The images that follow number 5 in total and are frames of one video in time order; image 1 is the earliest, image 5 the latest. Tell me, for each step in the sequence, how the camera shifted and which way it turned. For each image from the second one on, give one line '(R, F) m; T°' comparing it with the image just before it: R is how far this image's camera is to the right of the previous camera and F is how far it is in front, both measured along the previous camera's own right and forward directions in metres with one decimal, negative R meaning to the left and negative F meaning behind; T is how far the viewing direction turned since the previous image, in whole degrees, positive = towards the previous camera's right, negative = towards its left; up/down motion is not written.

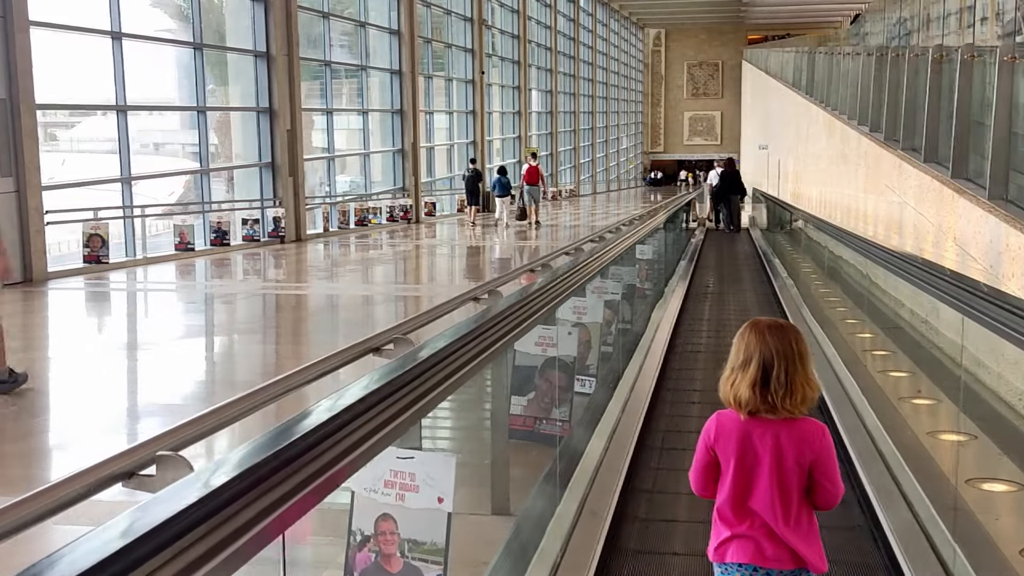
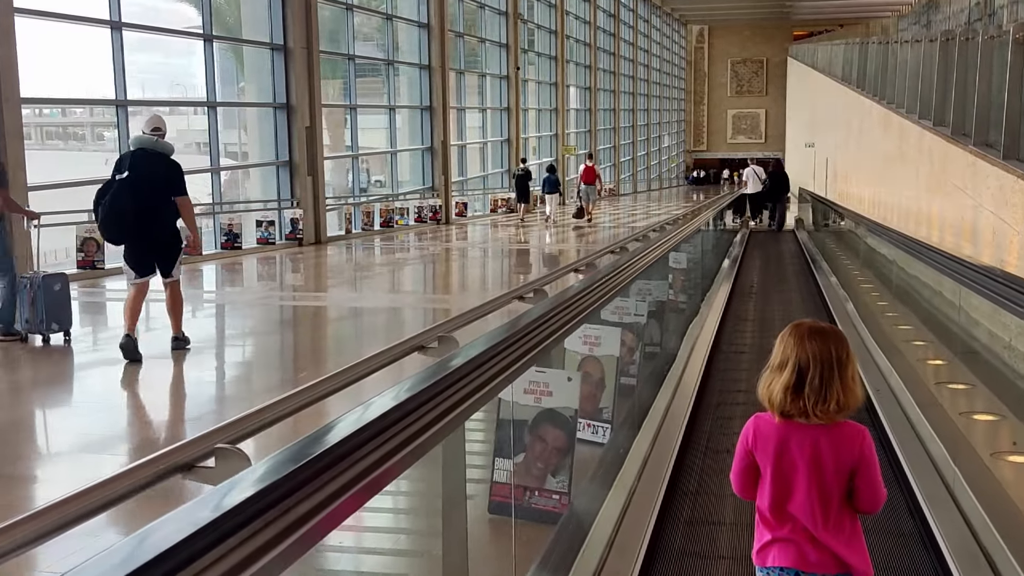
(+0.1, +0.8) m; -2°
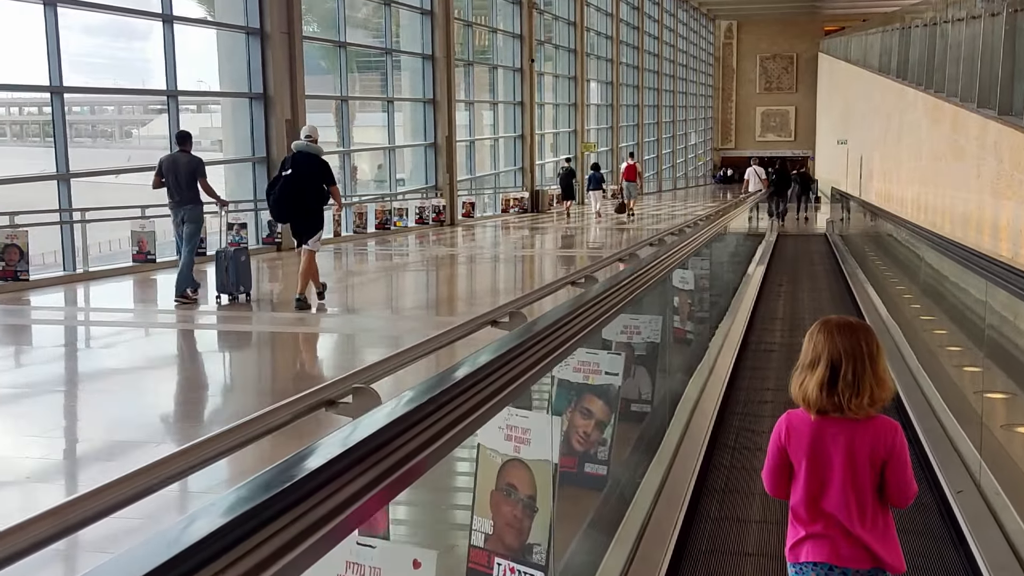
(+0.3, +1.2) m; -2°
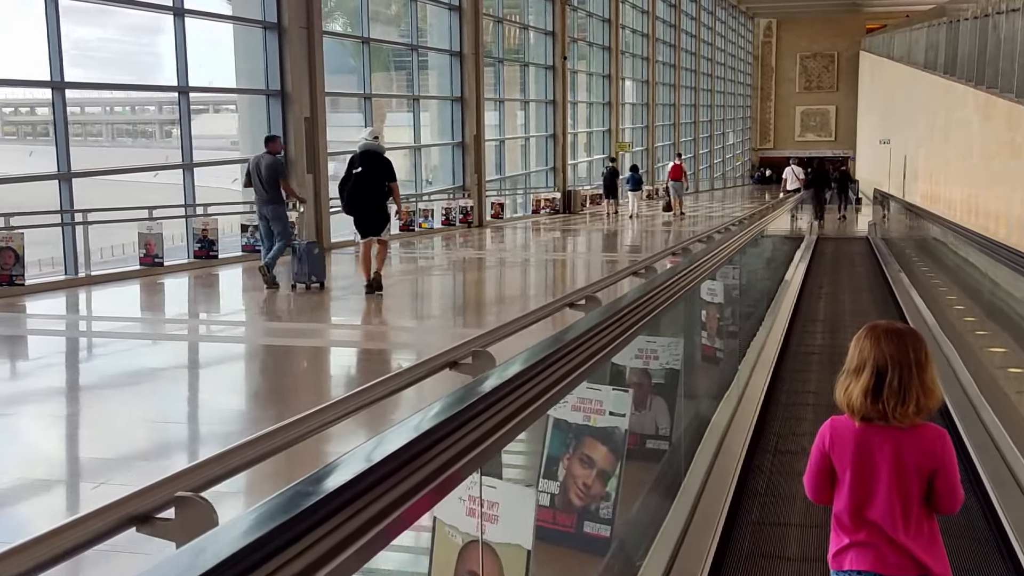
(+0.1, +0.5) m; -2°
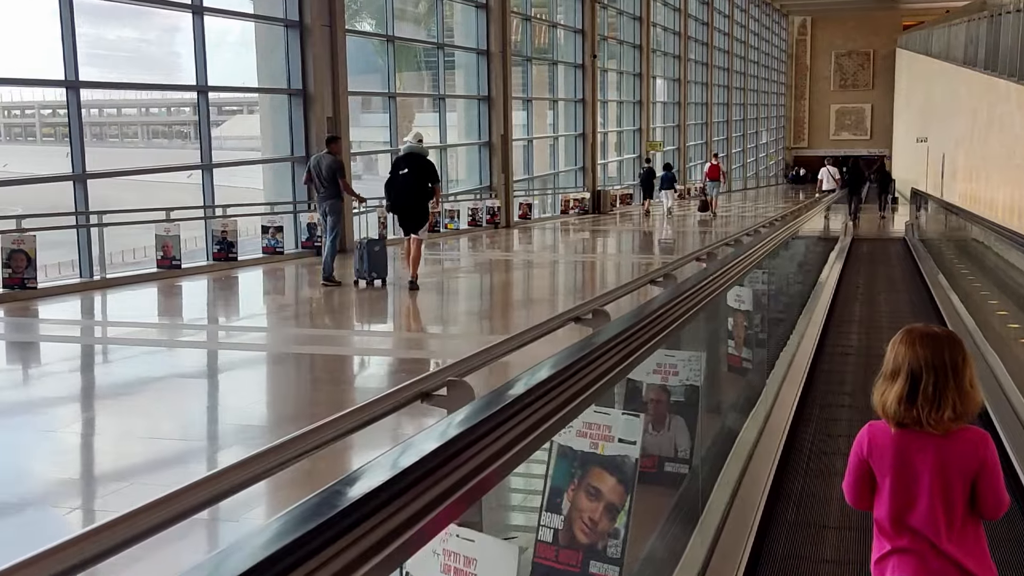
(+0.1, +0.2) m; -2°
